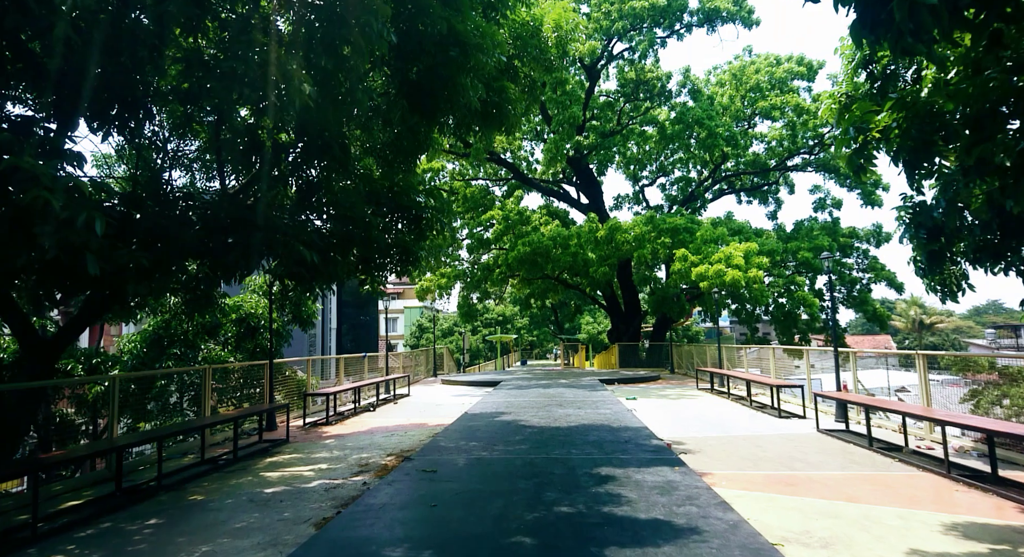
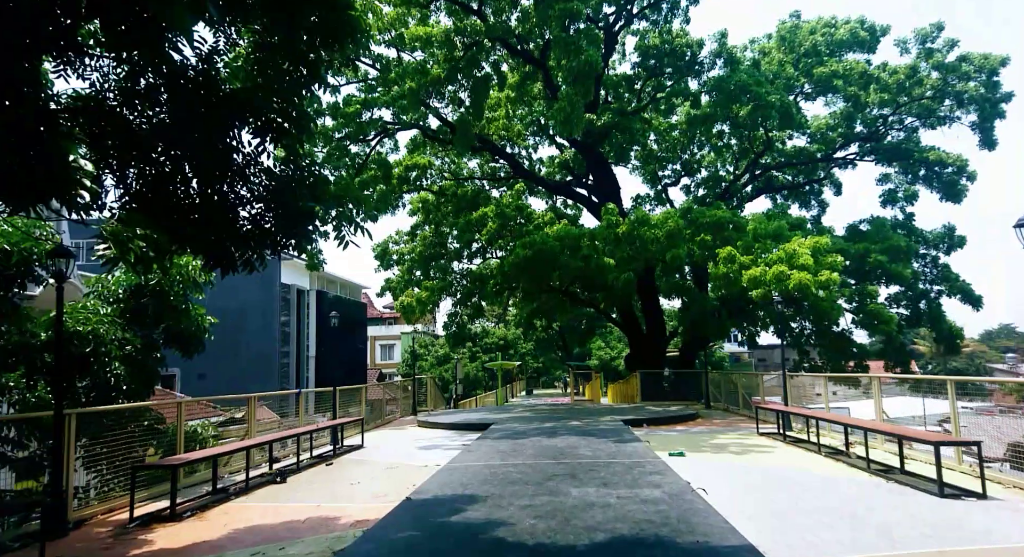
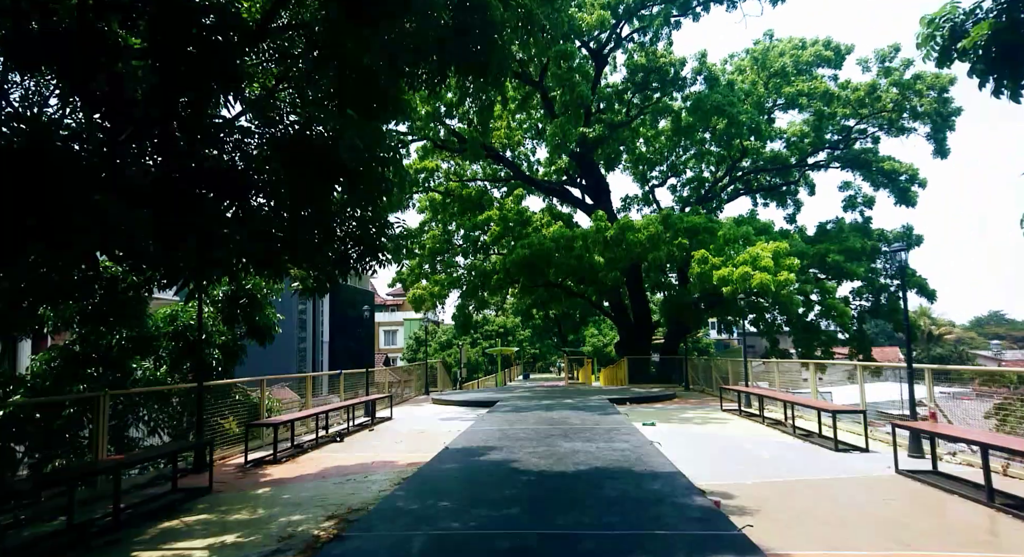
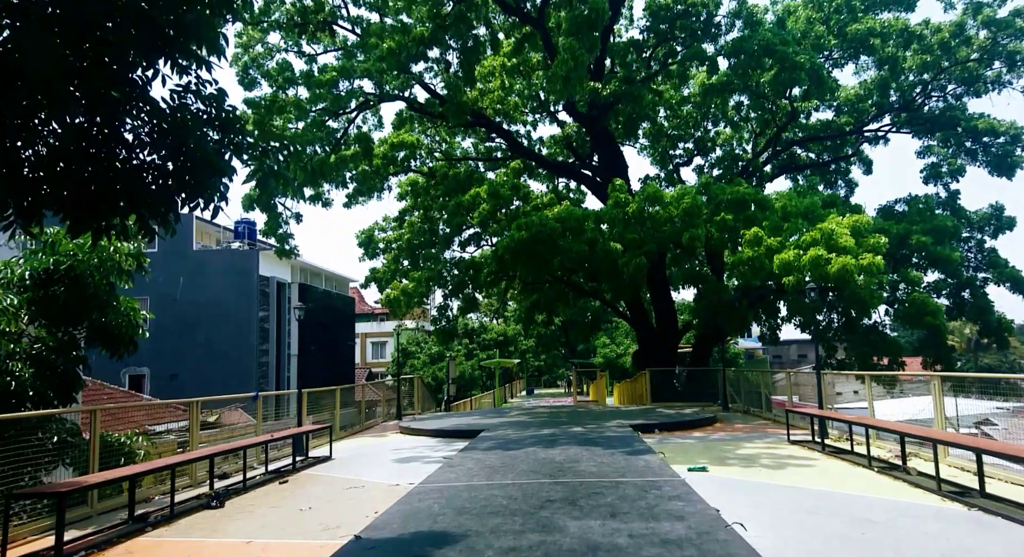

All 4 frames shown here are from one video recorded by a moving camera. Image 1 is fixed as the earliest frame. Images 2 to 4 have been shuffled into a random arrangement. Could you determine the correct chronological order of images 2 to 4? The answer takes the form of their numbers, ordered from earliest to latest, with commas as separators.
3, 2, 4
